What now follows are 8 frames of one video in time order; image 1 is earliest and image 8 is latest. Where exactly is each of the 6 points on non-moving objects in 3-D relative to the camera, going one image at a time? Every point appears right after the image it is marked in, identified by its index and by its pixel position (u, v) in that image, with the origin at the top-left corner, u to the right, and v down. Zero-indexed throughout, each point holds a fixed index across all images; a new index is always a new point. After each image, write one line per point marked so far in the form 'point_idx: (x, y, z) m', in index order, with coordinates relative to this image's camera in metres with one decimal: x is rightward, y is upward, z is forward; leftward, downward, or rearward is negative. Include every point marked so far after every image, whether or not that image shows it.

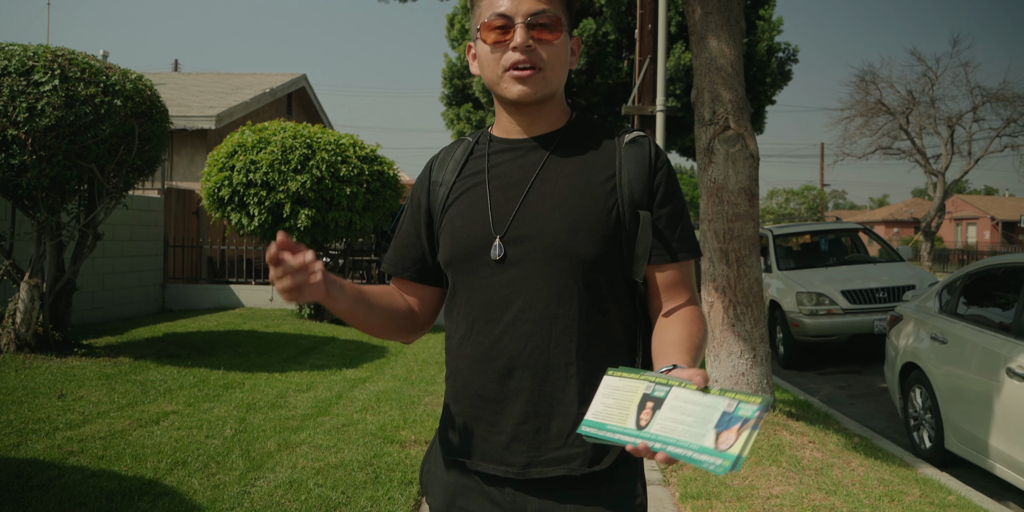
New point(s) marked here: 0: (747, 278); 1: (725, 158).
0: (+1.7, -0.2, +5.3) m
1: (+1.5, +0.7, +5.3) m
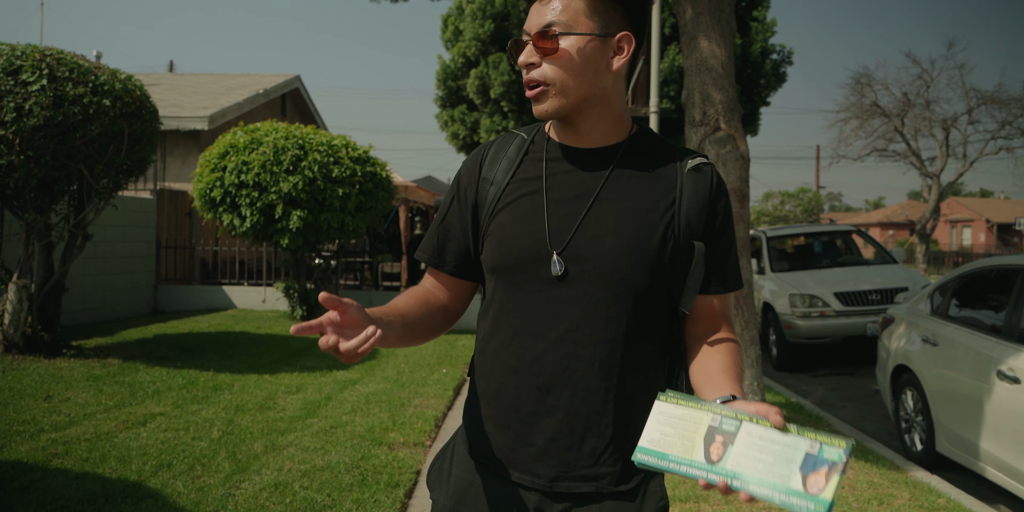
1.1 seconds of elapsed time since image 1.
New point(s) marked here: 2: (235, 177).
0: (+1.6, -0.2, +5.3) m
1: (+1.5, +0.7, +5.2) m
2: (-3.9, +1.1, +10.1) m
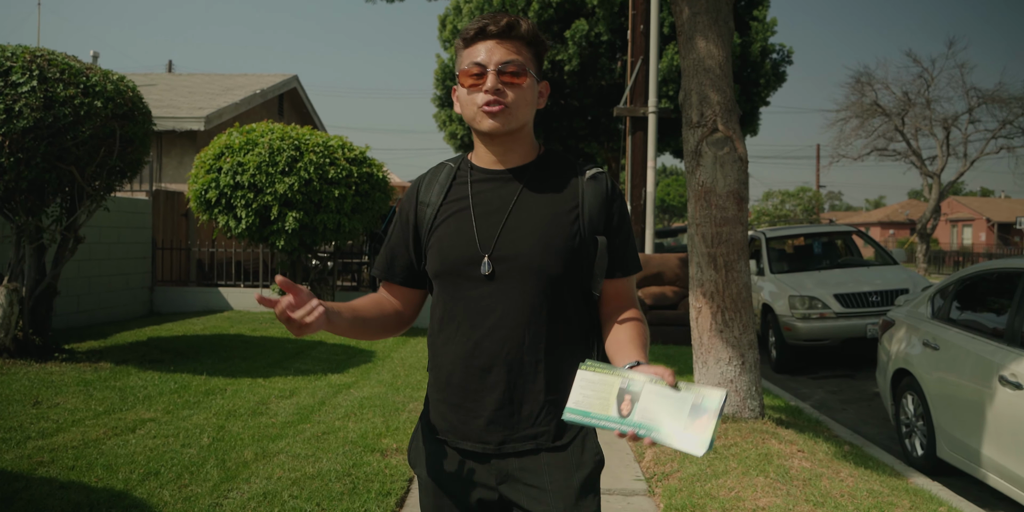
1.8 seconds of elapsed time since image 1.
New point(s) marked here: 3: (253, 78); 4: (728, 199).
0: (+1.6, -0.2, +5.2) m
1: (+1.4, +0.7, +5.2) m
2: (-3.9, +1.1, +10.1) m
3: (-6.2, +4.2, +17.3) m
4: (+1.5, +0.4, +5.2) m
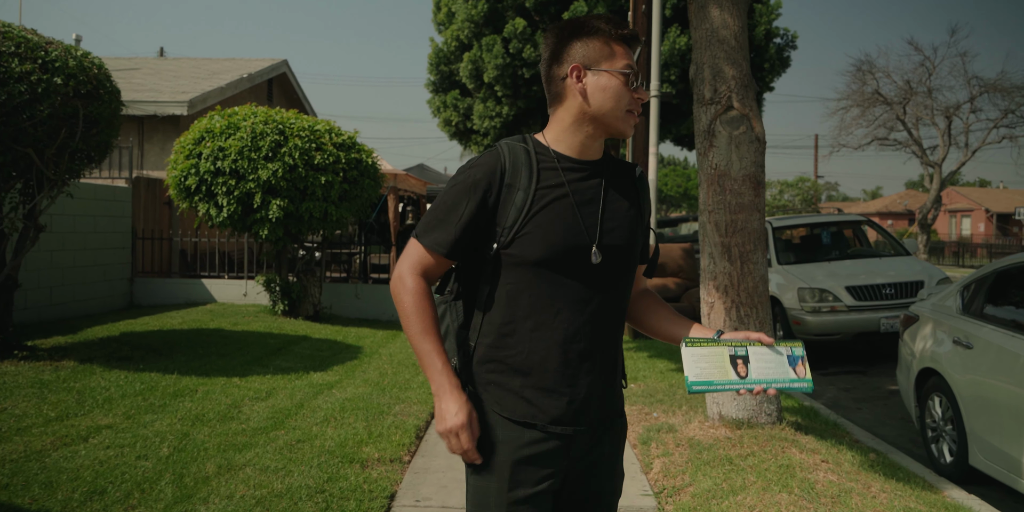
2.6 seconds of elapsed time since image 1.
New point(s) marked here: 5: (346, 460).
0: (+1.6, -0.1, +4.7) m
1: (+1.4, +0.7, +4.7) m
2: (-4.0, +1.2, +9.6) m
3: (-6.3, +4.5, +16.7) m
4: (+1.5, +0.5, +4.7) m
5: (-1.0, -1.2, +4.4) m
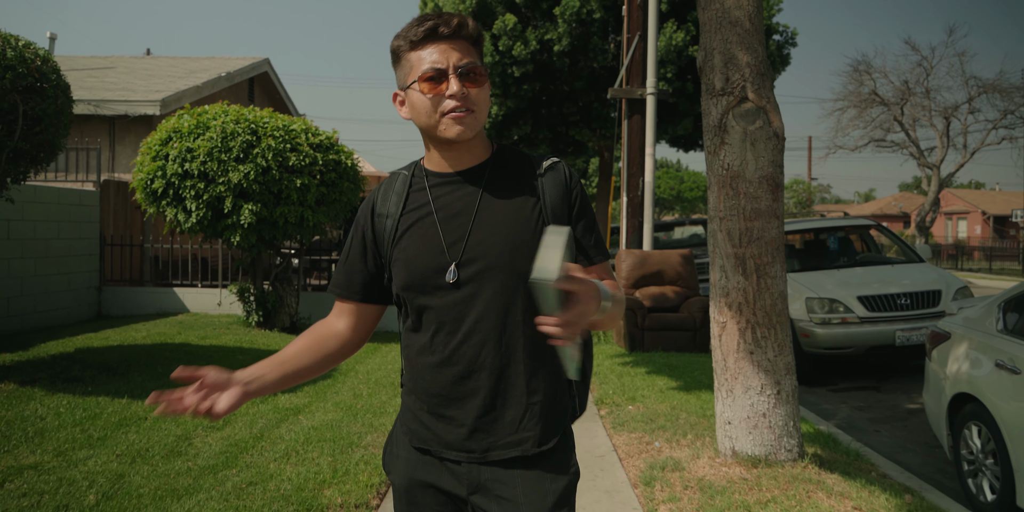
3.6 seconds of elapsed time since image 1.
0: (+1.5, -0.2, +4.1) m
1: (+1.3, +0.7, +4.1) m
2: (-4.1, +1.1, +8.9) m
3: (-6.5, +4.3, +16.1) m
4: (+1.4, +0.4, +4.1) m
5: (-1.1, -1.3, +3.8) m
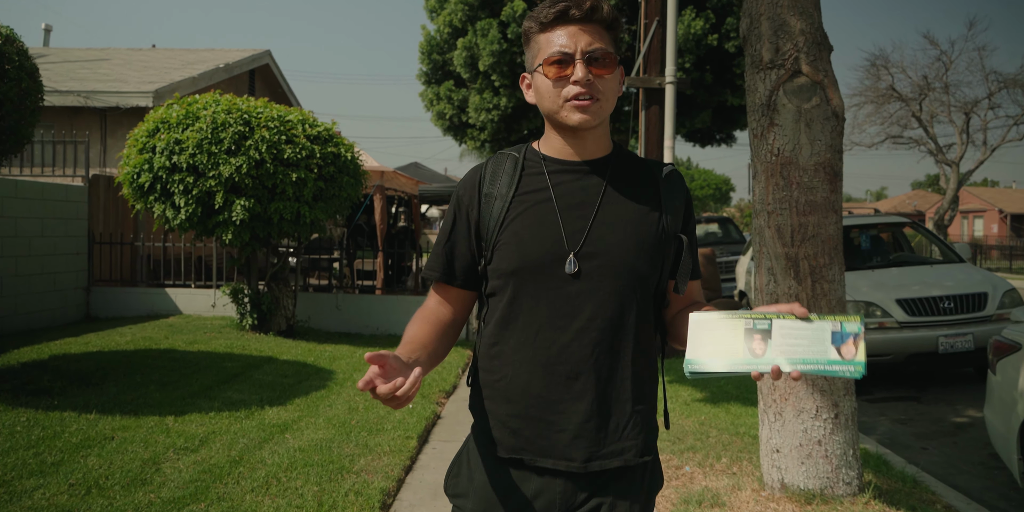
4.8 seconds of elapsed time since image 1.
0: (+1.5, -0.2, +3.5) m
1: (+1.4, +0.7, +3.5) m
2: (-4.0, +1.1, +8.4) m
3: (-6.3, +4.3, +15.6) m
4: (+1.5, +0.4, +3.5) m
5: (-1.0, -1.3, +3.2) m
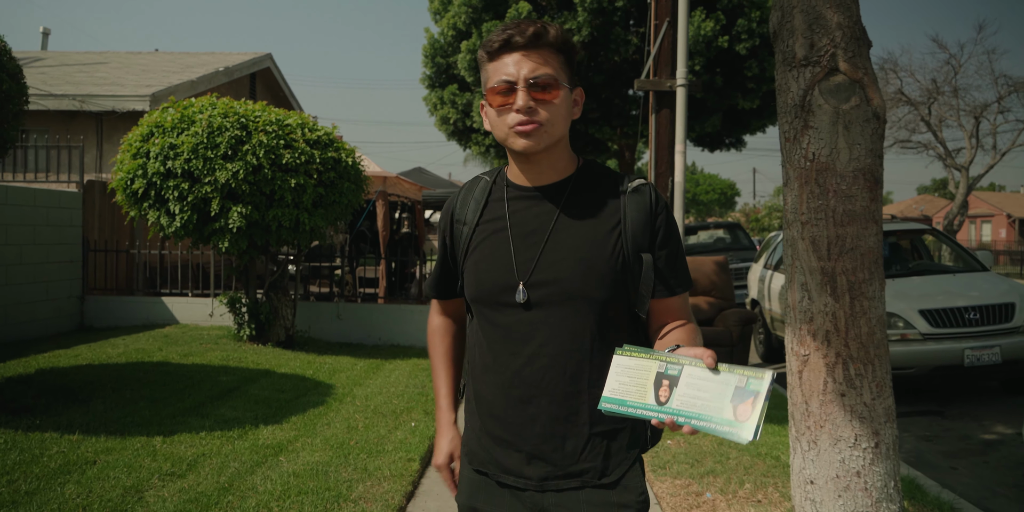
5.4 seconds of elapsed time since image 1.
0: (+1.6, -0.3, +3.2) m
1: (+1.4, +0.6, +3.2) m
2: (-3.9, +1.0, +8.1) m
3: (-6.2, +4.2, +15.3) m
4: (+1.5, +0.3, +3.2) m
5: (-1.0, -1.4, +2.9) m
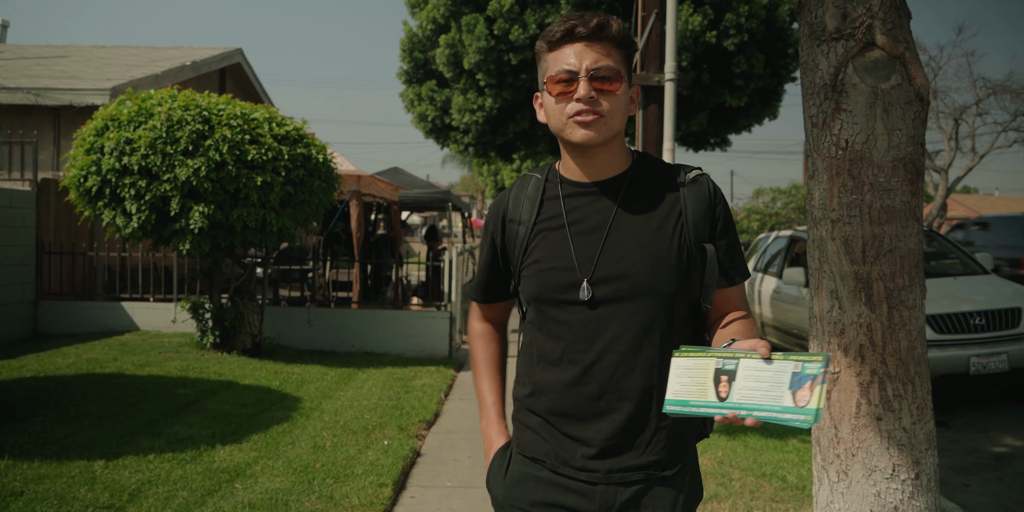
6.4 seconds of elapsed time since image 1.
0: (+1.5, -0.3, +2.8) m
1: (+1.4, +0.6, +2.8) m
2: (-4.1, +1.0, +7.5) m
3: (-6.6, +4.2, +14.7) m
4: (+1.5, +0.3, +2.8) m
5: (-1.0, -1.4, +2.4) m
